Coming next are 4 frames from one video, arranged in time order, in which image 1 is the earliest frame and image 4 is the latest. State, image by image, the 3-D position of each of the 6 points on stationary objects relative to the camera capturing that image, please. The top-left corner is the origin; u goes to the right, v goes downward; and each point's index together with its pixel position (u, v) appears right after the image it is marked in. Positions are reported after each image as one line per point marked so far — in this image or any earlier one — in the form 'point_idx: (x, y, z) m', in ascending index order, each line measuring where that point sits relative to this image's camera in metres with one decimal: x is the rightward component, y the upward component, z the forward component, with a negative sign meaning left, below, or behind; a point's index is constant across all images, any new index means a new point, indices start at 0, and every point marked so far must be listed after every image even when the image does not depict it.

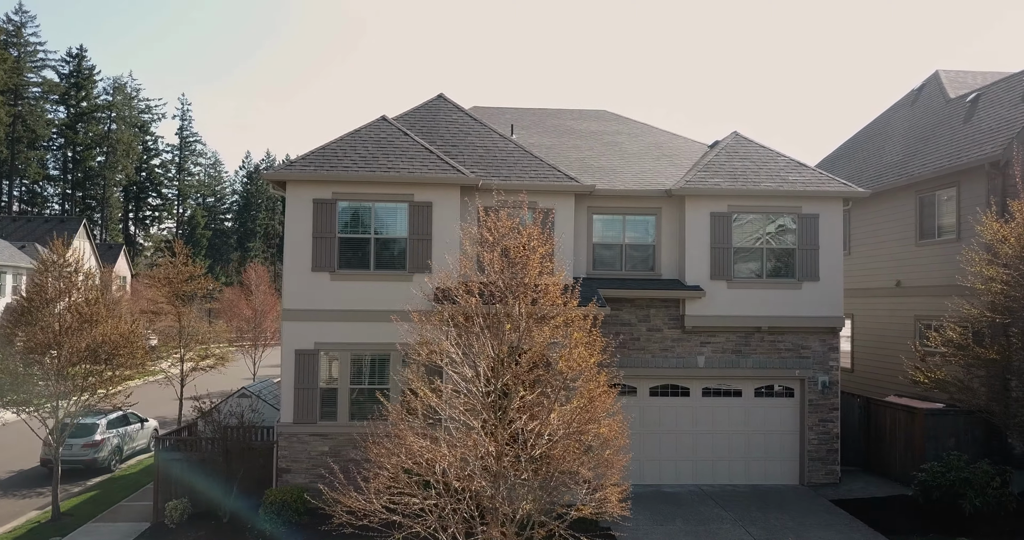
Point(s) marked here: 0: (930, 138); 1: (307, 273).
0: (+11.9, +3.8, +19.0) m
1: (-4.2, 0.0, +13.8) m
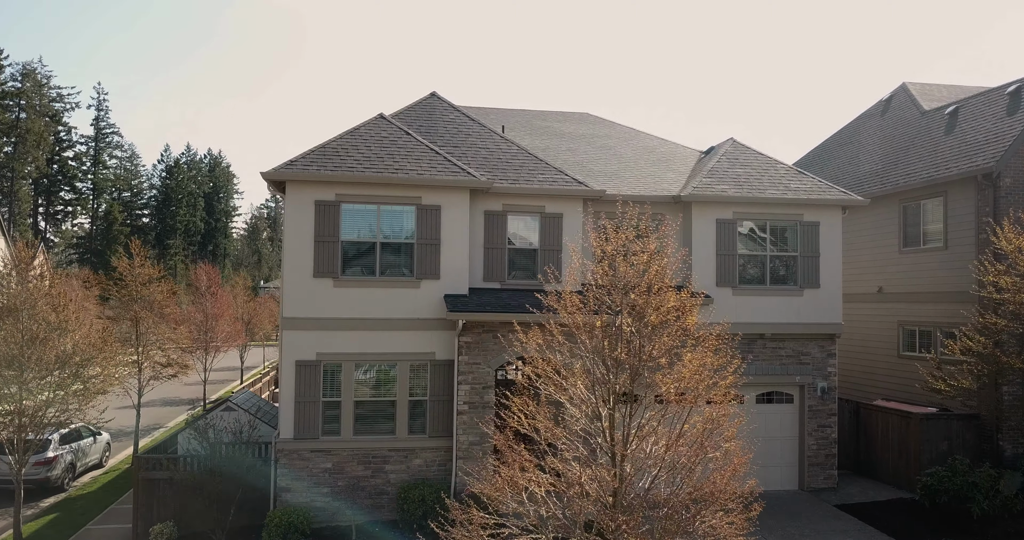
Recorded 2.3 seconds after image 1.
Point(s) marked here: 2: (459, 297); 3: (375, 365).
0: (+11.7, +3.6, +19.5) m
1: (-3.9, -0.2, +13.0) m
2: (-1.0, -0.5, +13.3) m
3: (-2.7, -1.9, +13.1) m
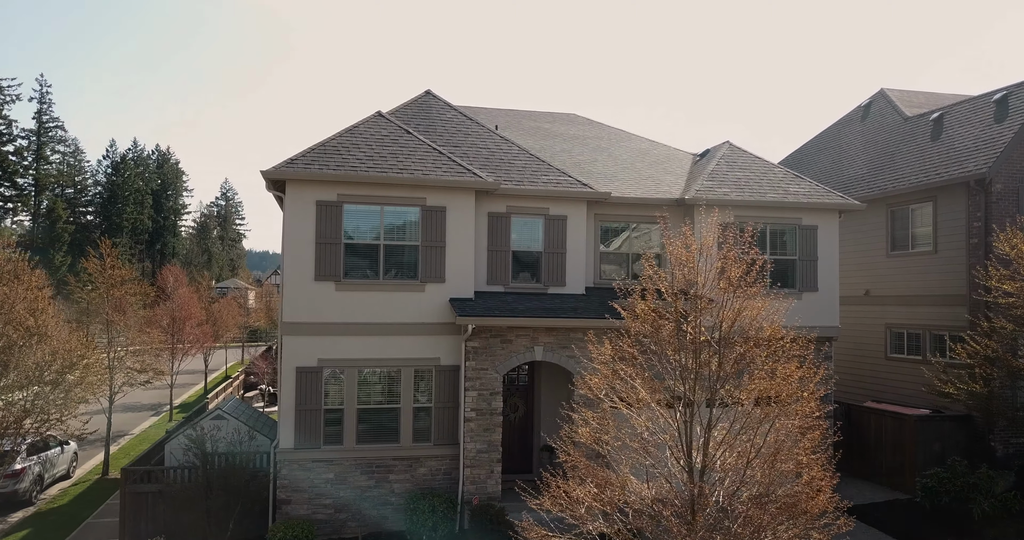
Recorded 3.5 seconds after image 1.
0: (+11.4, +3.5, +19.9) m
1: (-3.8, -0.2, +12.5) m
2: (-0.9, -0.6, +13.0) m
3: (-2.5, -1.9, +12.7) m
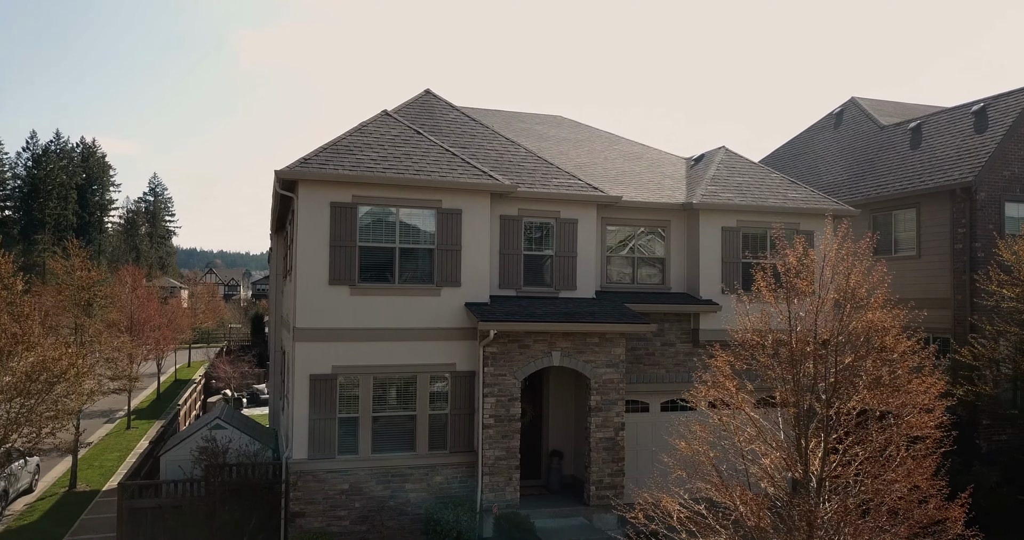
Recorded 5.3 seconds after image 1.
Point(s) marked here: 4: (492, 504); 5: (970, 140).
0: (+11.2, +3.4, +20.6) m
1: (-3.4, -0.3, +12.1) m
2: (-0.6, -0.7, +12.8) m
3: (-2.2, -2.0, +12.4) m
4: (-0.4, -4.3, +12.2) m
5: (+12.0, +3.4, +17.5) m
